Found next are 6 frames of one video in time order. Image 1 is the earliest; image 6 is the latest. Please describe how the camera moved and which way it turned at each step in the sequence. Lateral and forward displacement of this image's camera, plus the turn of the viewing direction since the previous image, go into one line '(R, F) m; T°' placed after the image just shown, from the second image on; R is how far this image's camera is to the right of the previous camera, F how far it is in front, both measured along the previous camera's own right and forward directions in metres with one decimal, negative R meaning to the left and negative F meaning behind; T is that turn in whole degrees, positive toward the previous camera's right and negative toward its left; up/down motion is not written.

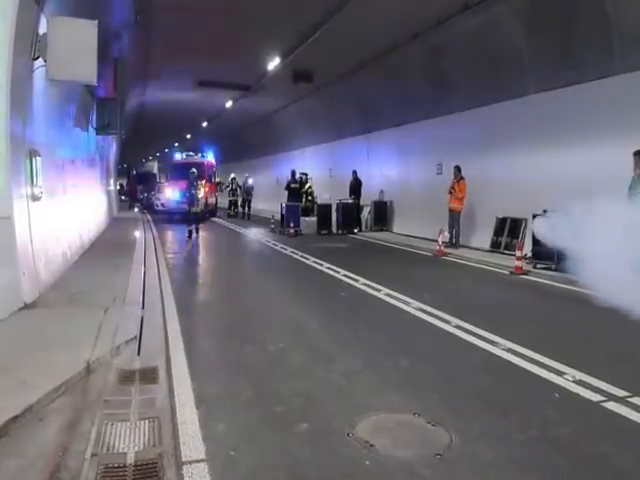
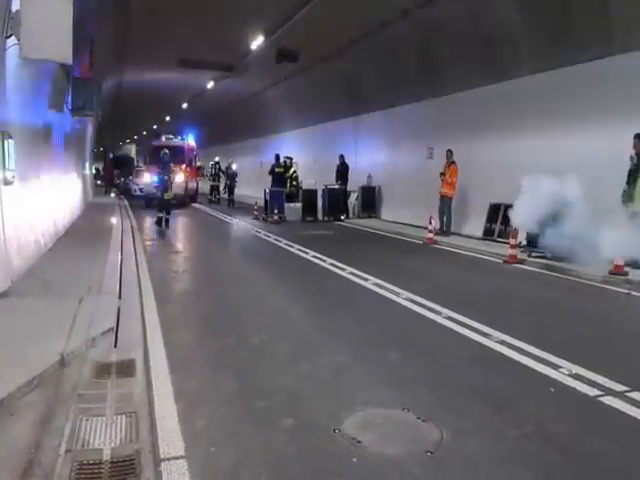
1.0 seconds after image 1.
(+0.1, +0.4) m; 0°
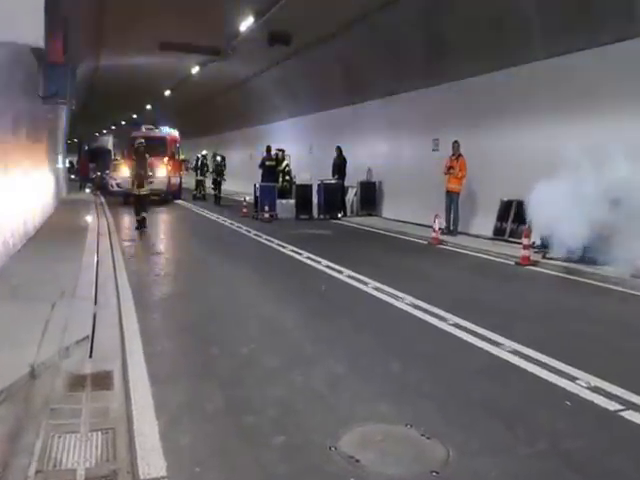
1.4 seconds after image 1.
(0.0, +0.7) m; 0°
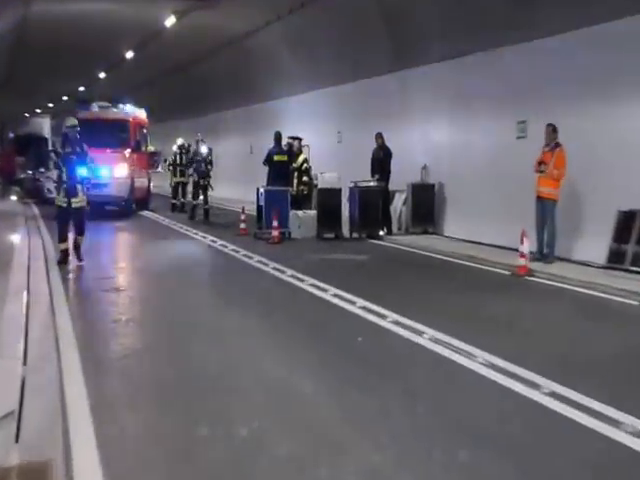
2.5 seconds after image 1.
(-0.1, +2.4) m; -1°
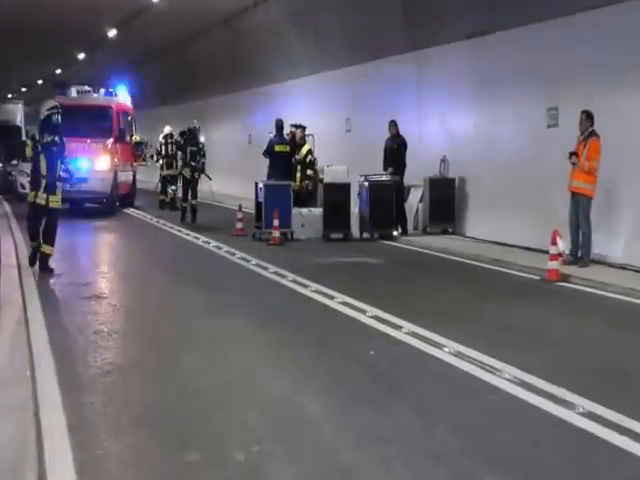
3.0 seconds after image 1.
(0.0, +0.6) m; 0°
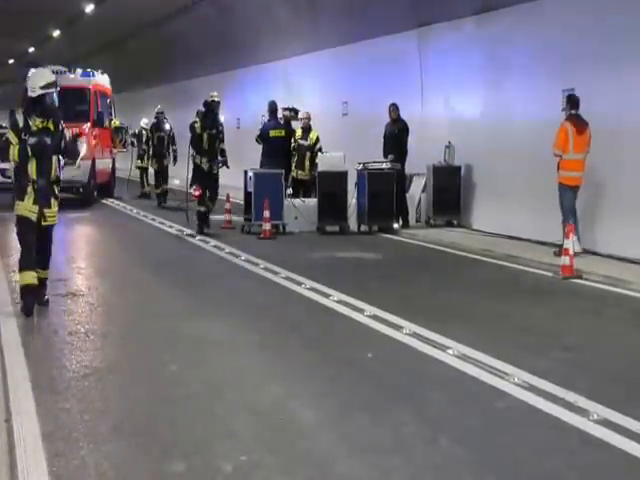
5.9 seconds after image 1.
(0.0, +0.3) m; 0°
